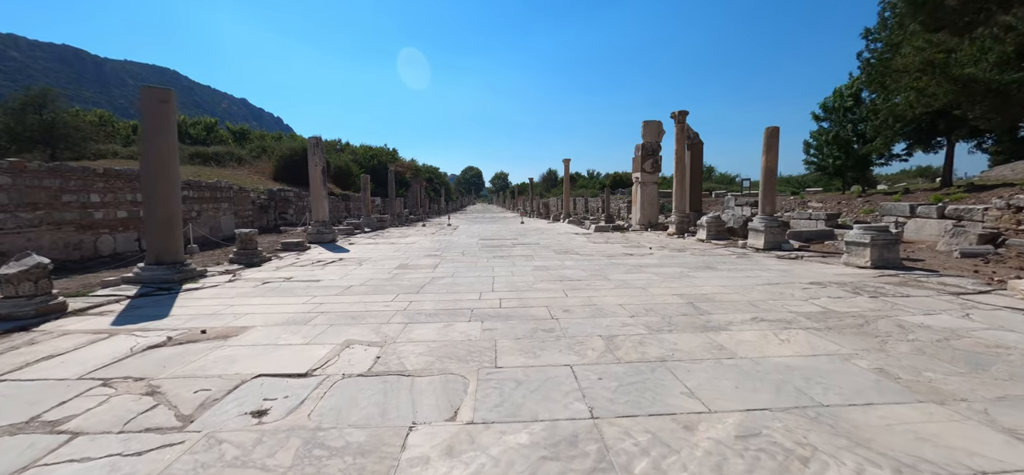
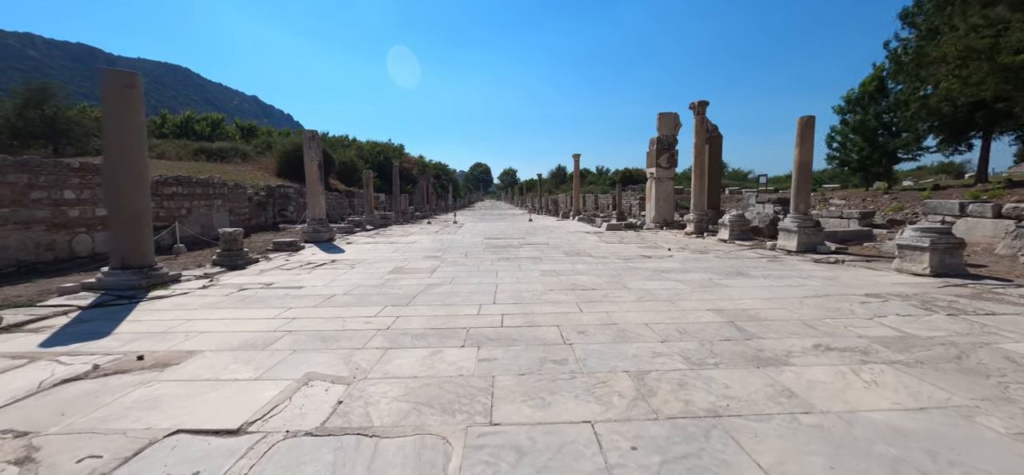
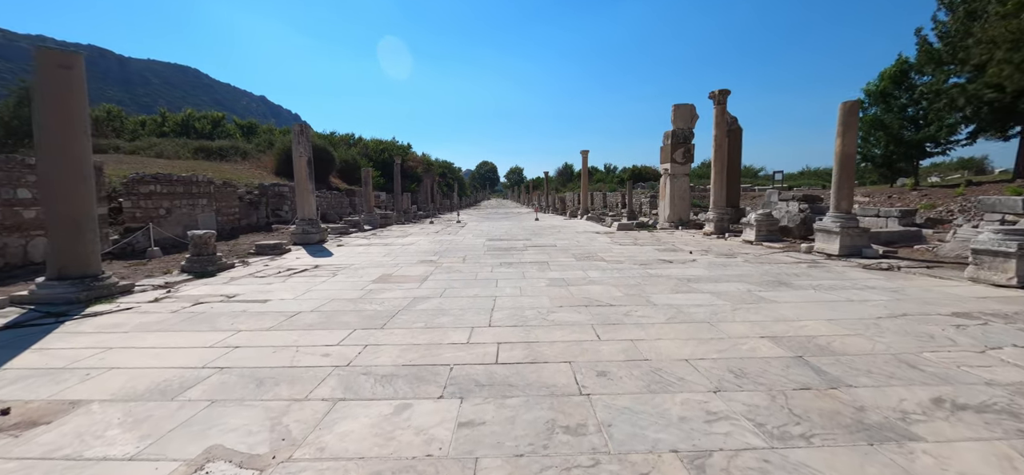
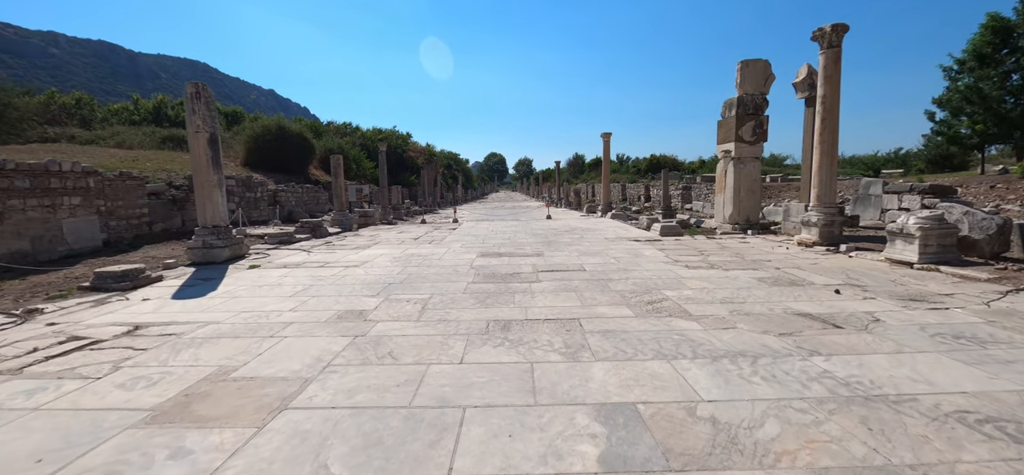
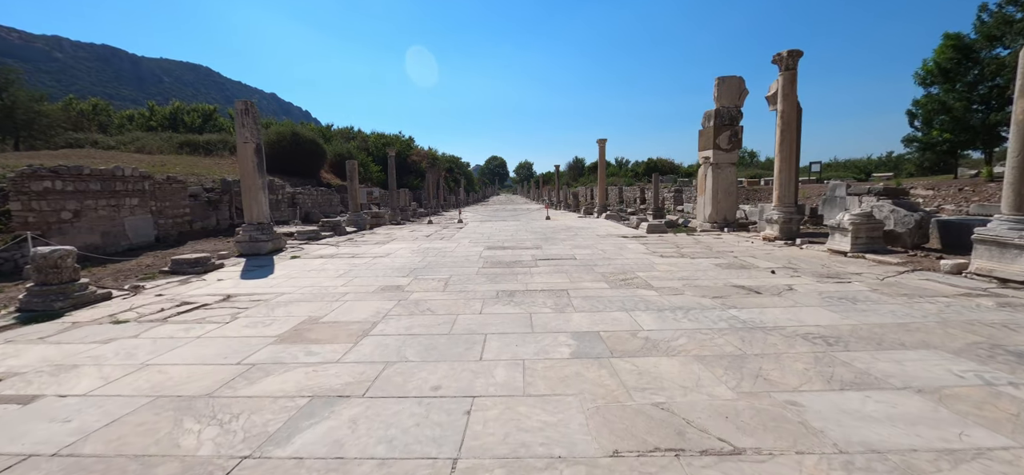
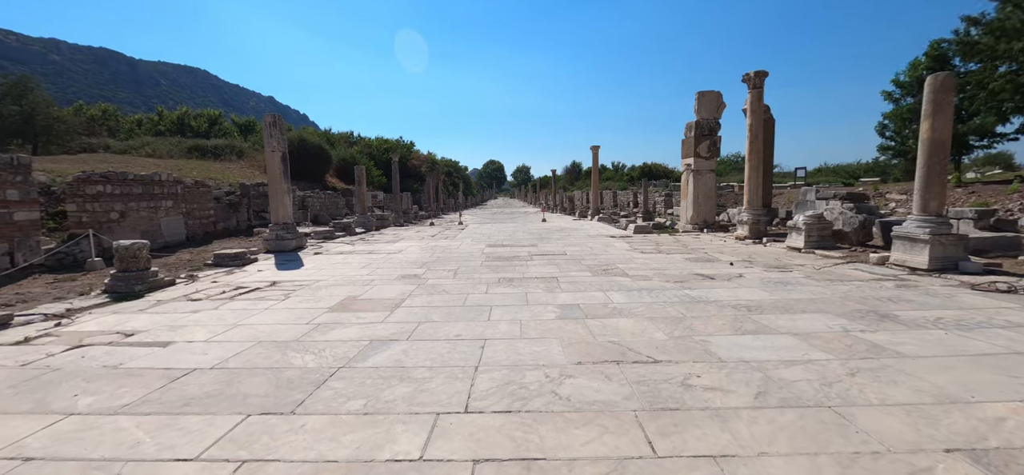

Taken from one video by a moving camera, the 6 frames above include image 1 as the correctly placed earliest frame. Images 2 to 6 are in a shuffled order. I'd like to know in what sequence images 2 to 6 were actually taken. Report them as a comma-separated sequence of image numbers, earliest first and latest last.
2, 3, 6, 5, 4
